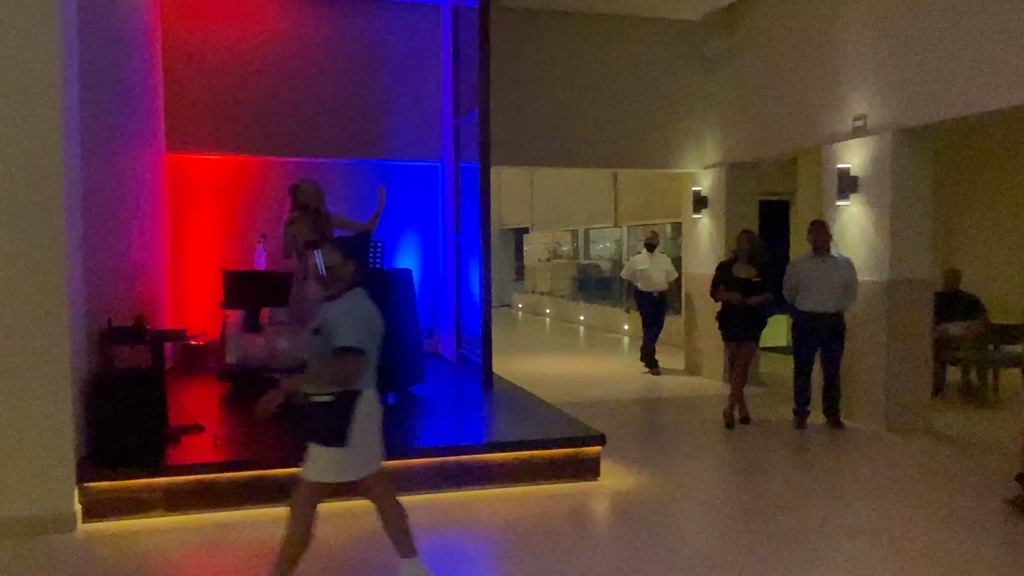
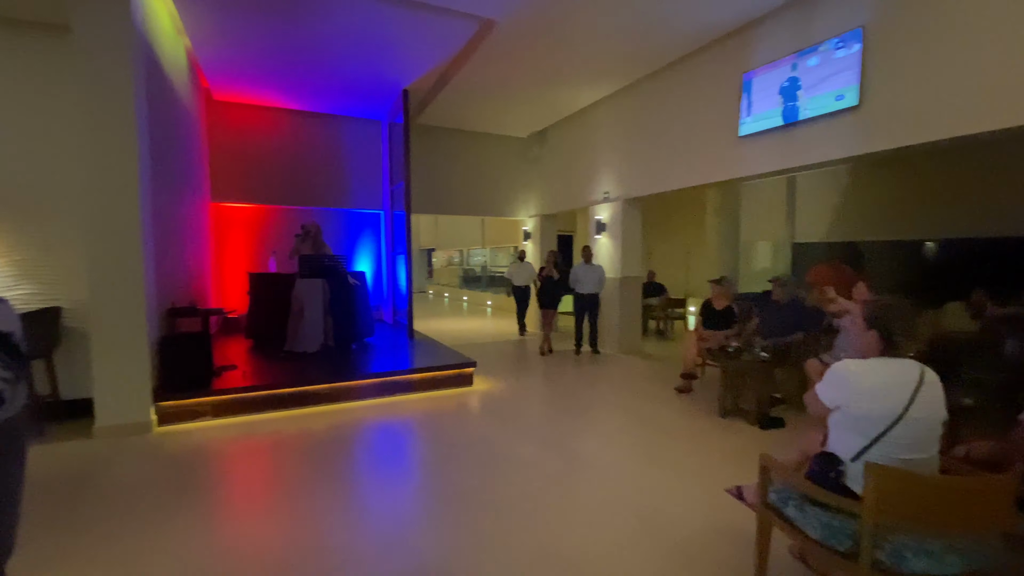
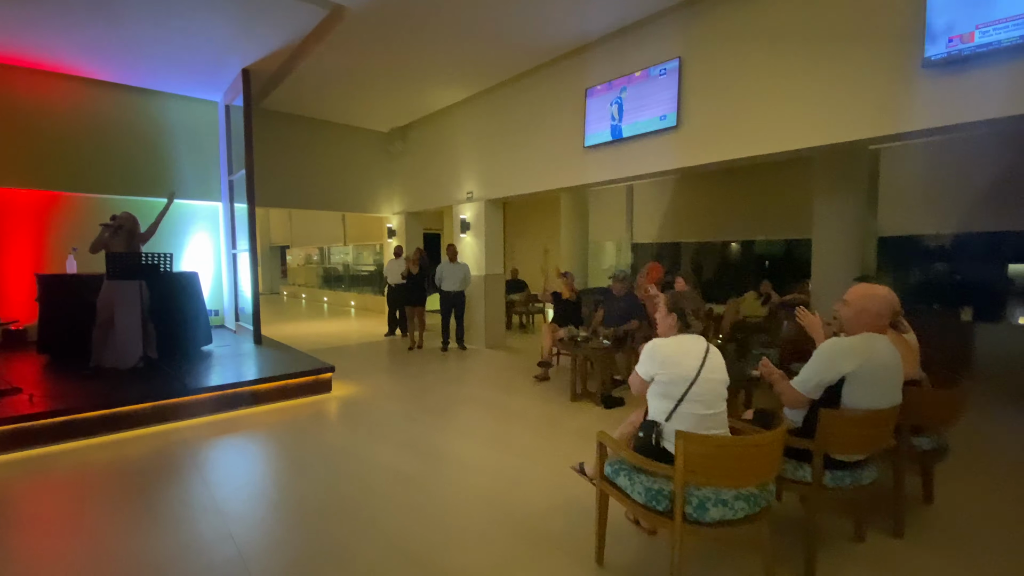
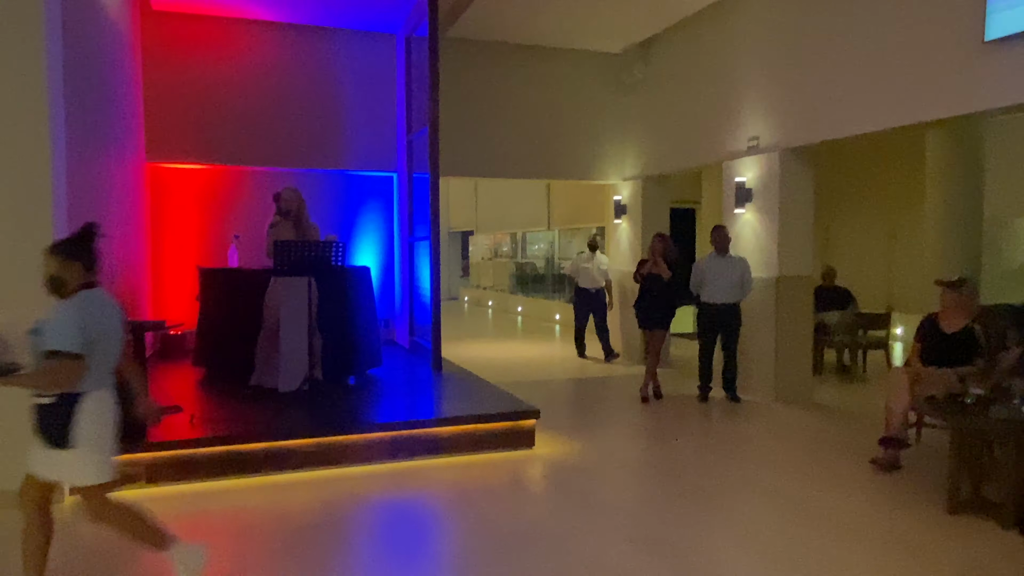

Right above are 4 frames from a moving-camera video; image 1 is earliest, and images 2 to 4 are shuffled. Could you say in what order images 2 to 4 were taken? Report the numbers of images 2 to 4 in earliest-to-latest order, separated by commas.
4, 2, 3
